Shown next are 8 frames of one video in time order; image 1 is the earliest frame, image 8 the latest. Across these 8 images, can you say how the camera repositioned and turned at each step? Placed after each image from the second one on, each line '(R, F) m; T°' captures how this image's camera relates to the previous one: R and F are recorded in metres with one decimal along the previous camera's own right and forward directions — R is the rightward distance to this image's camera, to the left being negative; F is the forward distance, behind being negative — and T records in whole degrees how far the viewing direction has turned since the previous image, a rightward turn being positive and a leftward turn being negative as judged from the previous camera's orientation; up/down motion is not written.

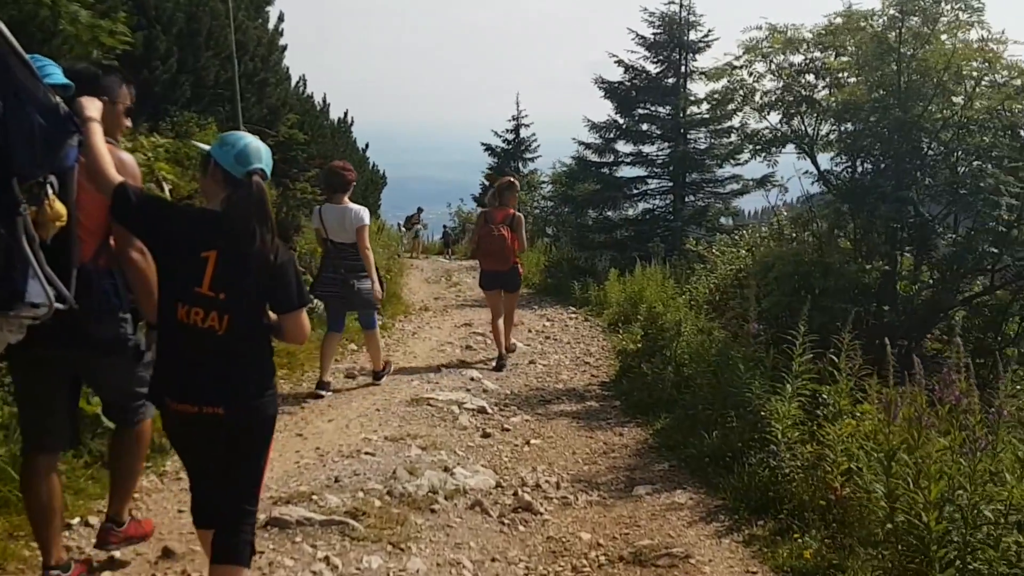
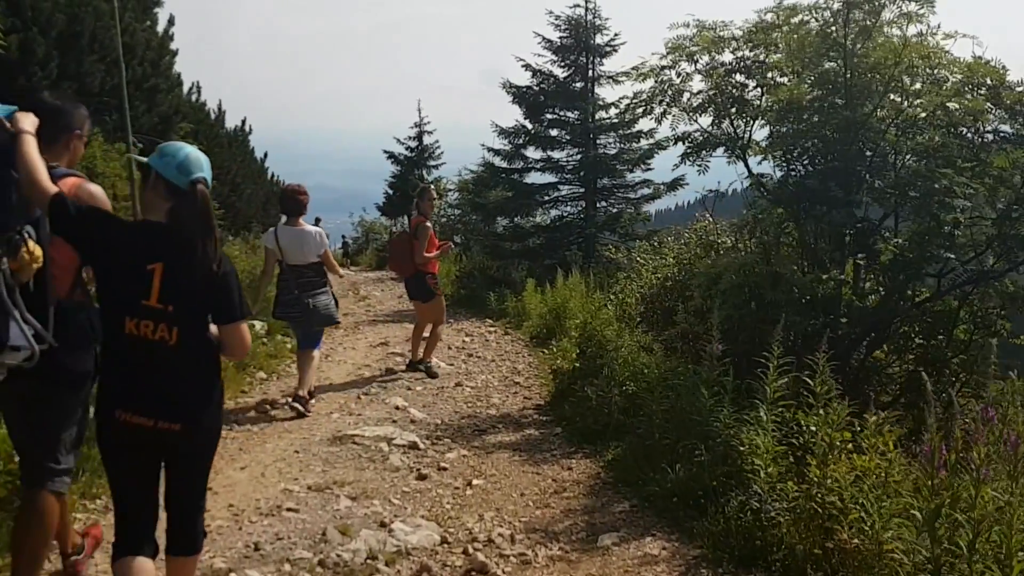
(-0.2, +0.7) m; +6°
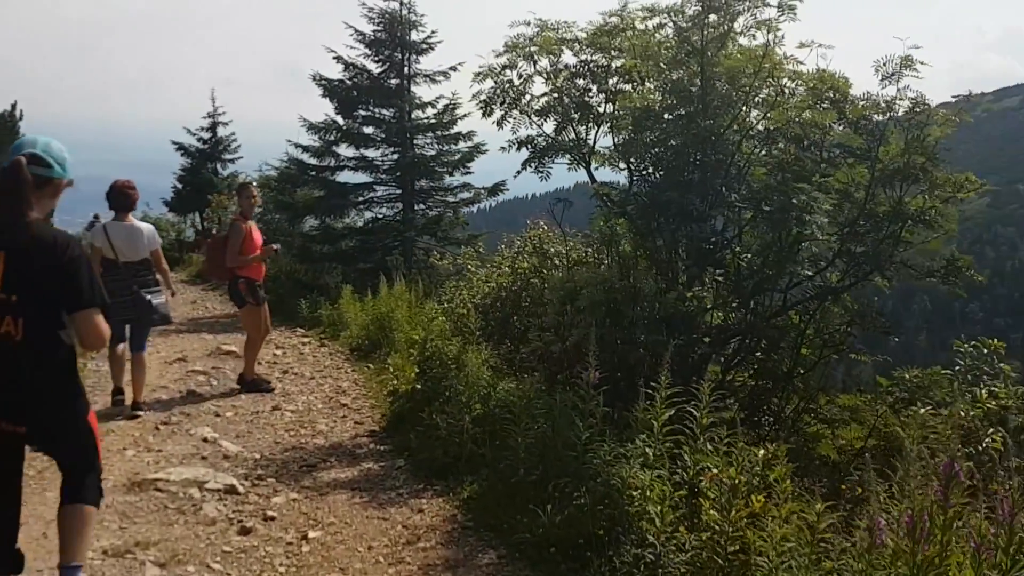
(-0.2, +0.7) m; +12°
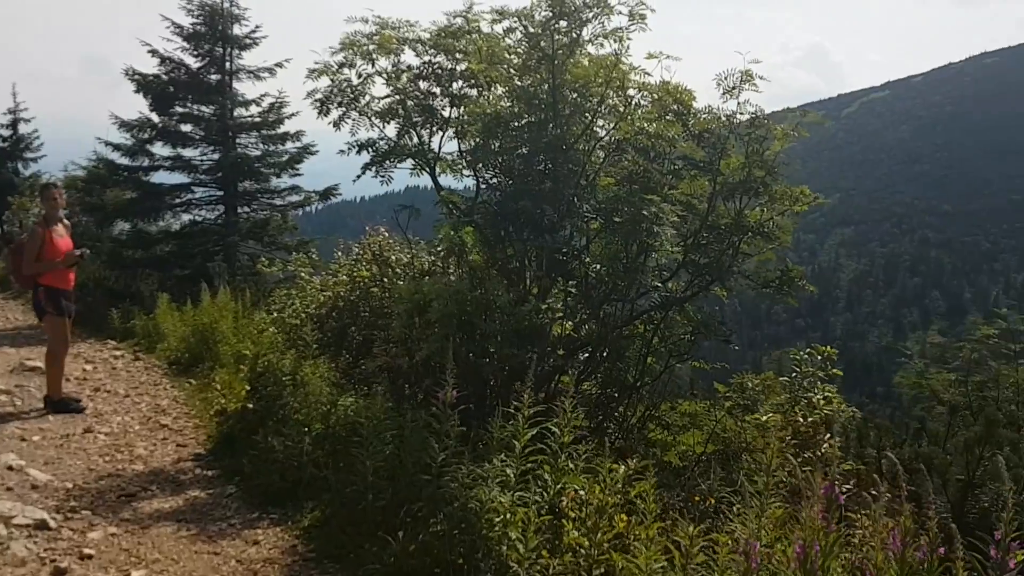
(-0.1, +0.3) m; +11°
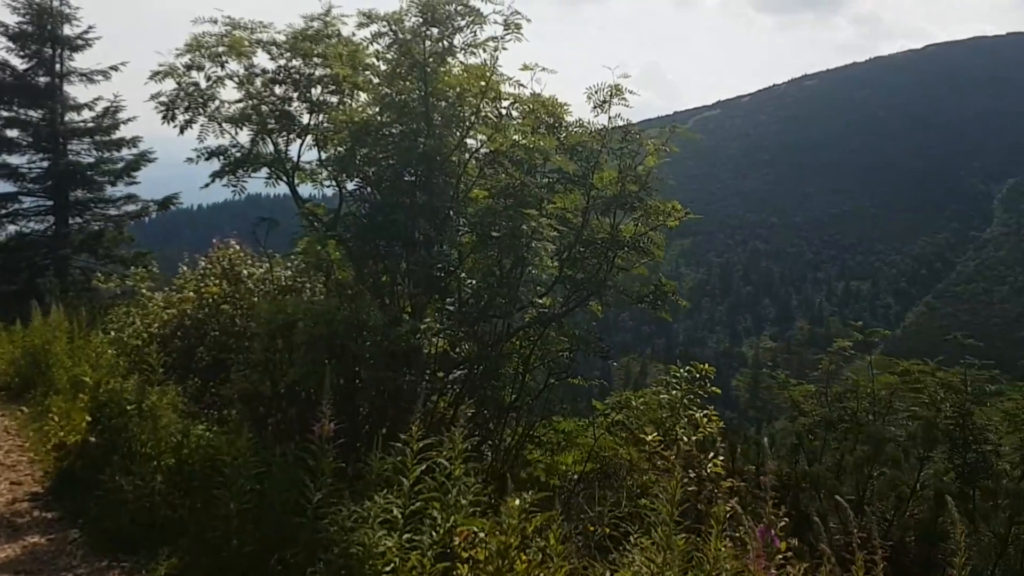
(-0.1, +0.3) m; +9°
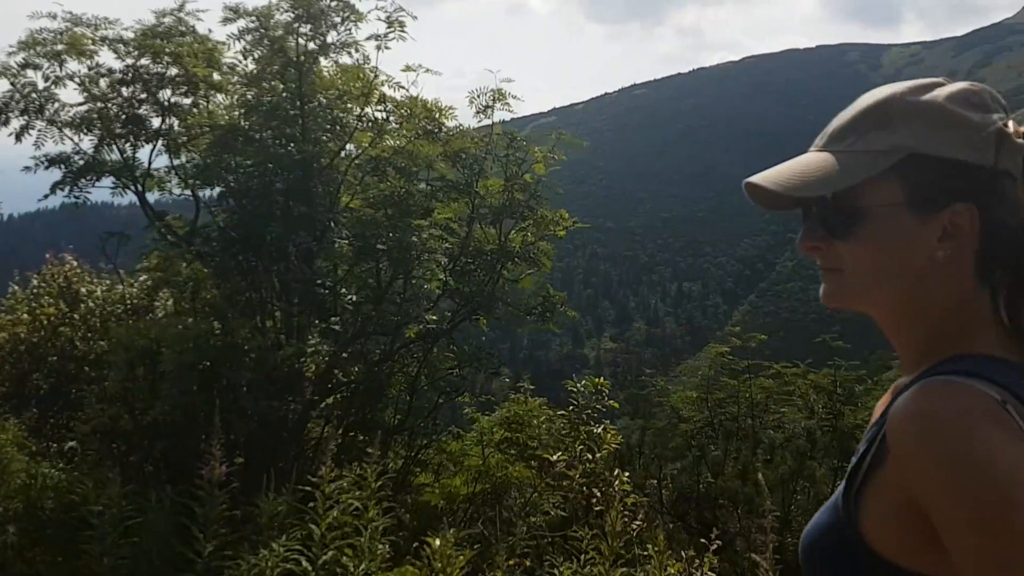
(-0.3, +0.3) m; +10°
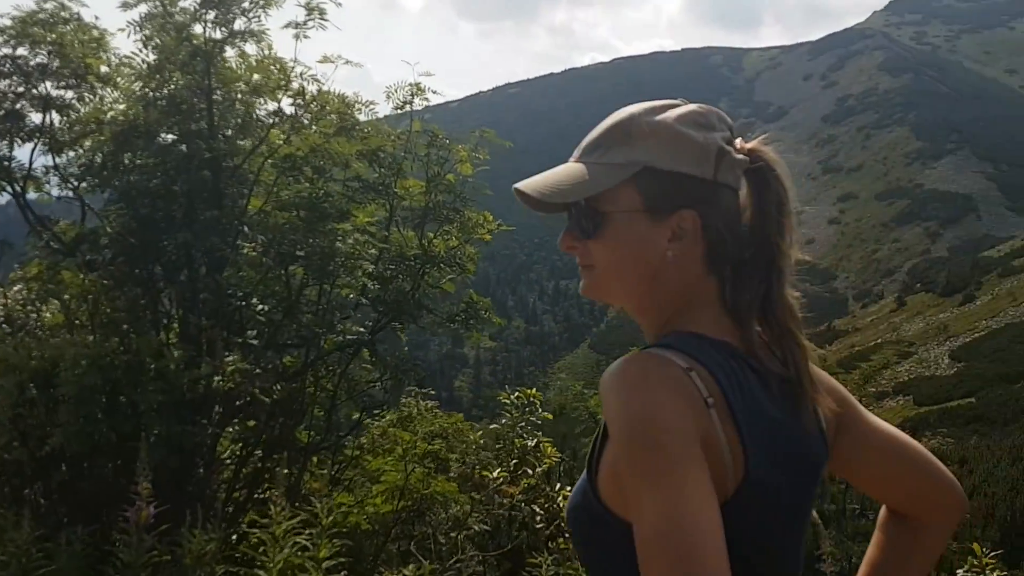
(-0.3, +0.3) m; +7°
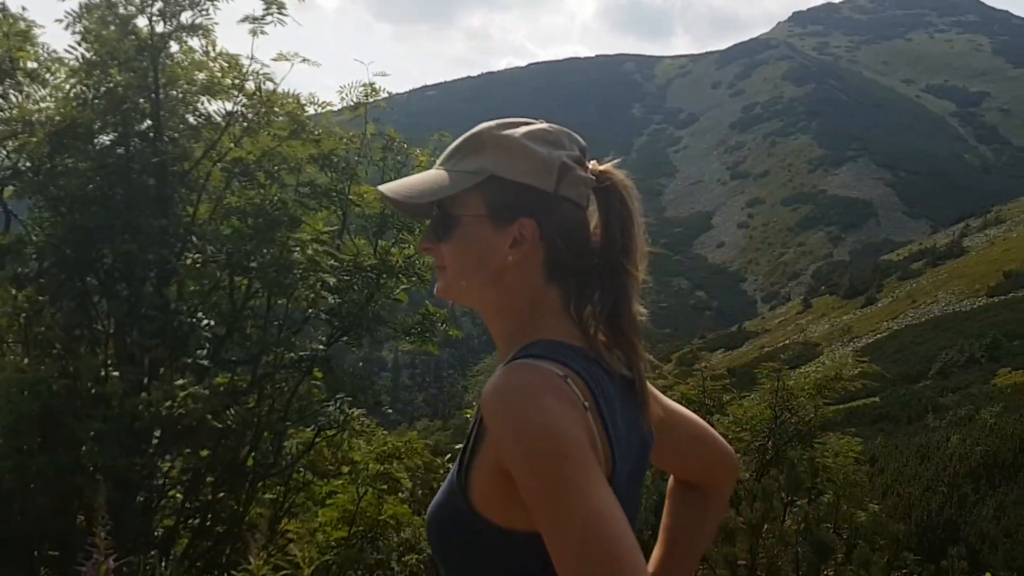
(-0.3, +0.3) m; +5°
